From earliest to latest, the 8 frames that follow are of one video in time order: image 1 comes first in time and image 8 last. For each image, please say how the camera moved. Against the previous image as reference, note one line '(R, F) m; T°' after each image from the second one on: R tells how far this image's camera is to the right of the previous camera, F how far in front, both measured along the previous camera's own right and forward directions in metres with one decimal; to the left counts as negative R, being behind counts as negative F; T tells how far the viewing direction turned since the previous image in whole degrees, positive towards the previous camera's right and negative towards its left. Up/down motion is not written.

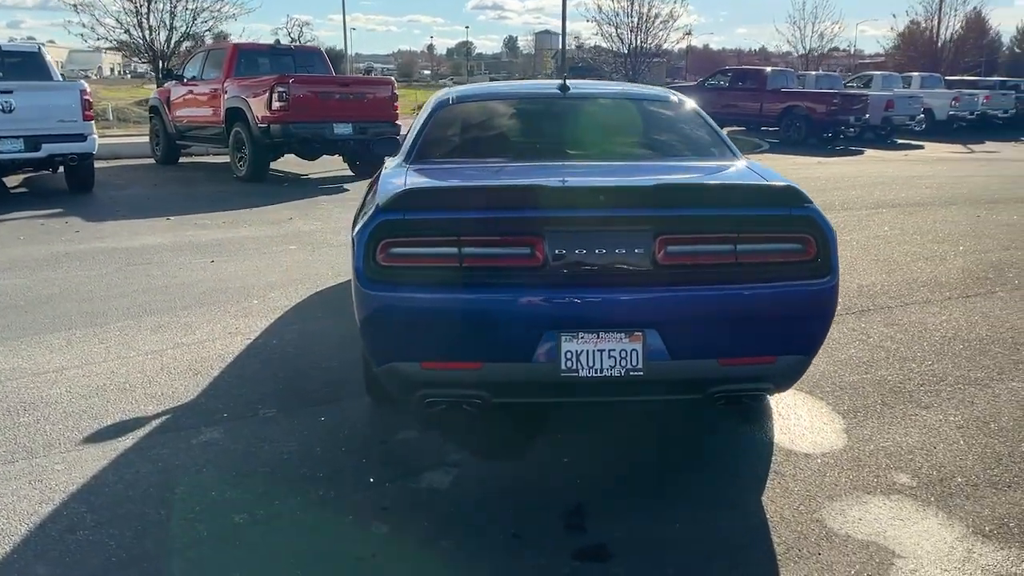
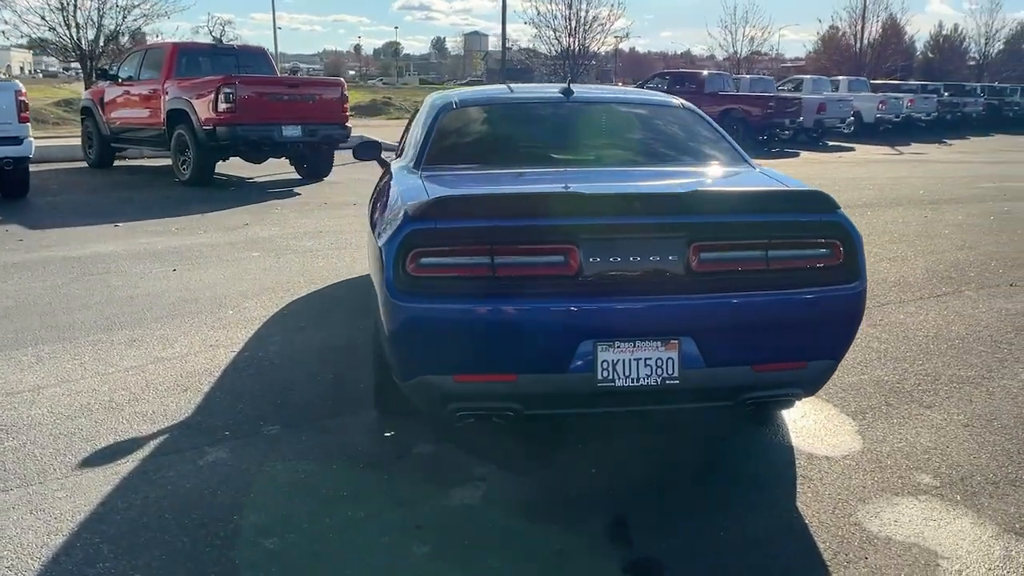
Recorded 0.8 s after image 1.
(-0.4, +0.1) m; +5°
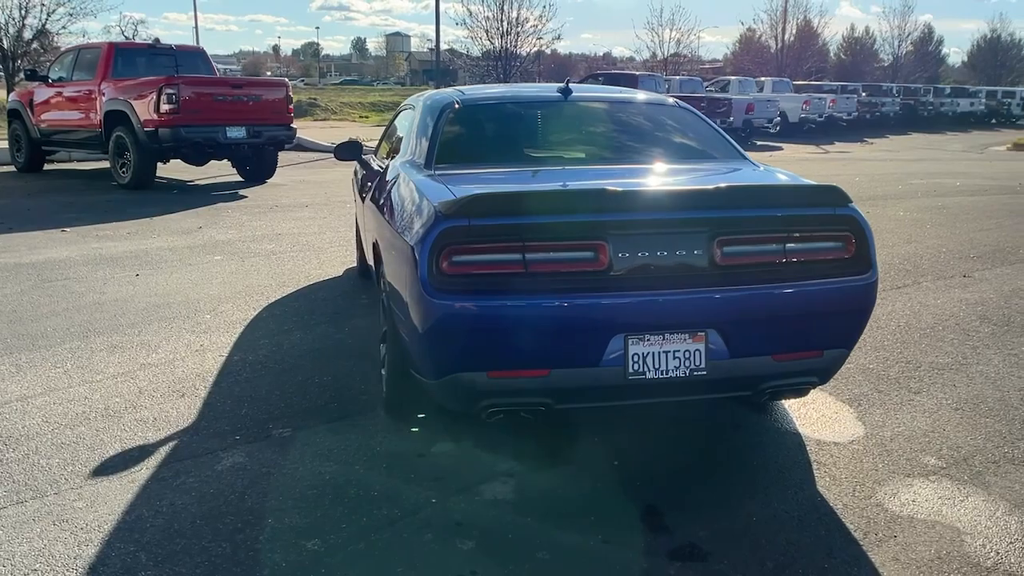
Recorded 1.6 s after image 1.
(-0.4, 0.0) m; +5°
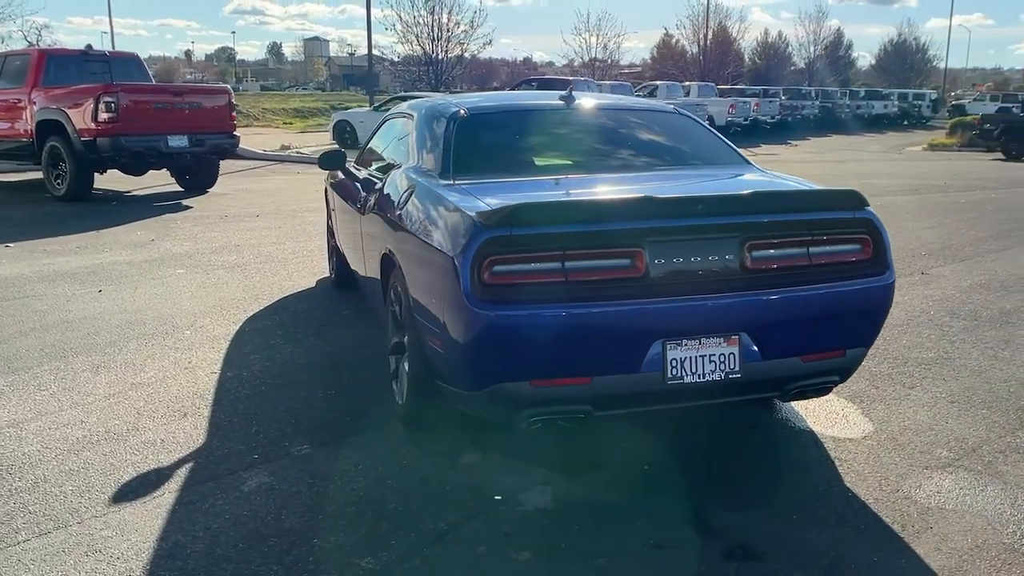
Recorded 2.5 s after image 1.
(-0.5, 0.0) m; +5°
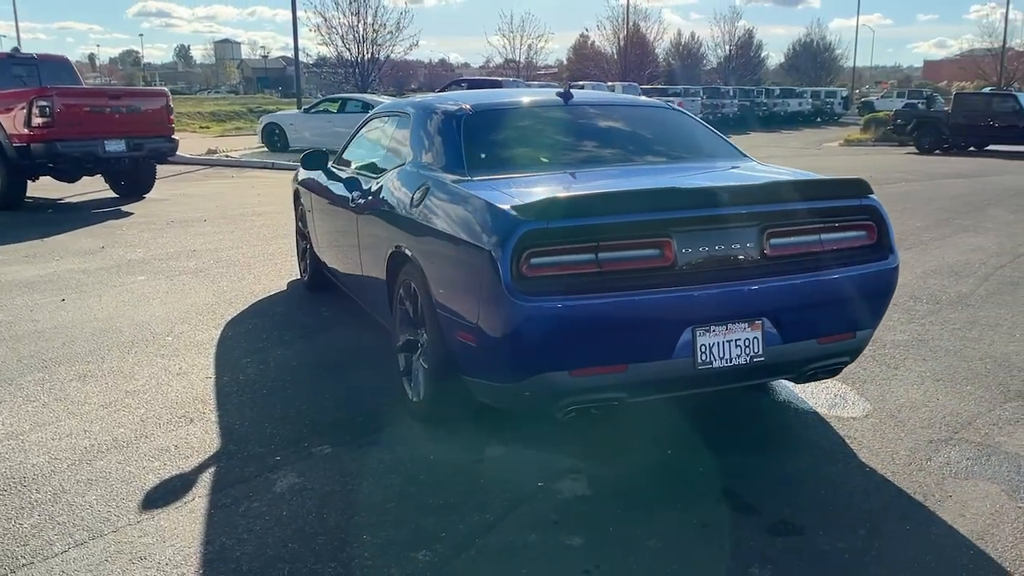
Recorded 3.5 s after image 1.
(-0.5, 0.0) m; +5°
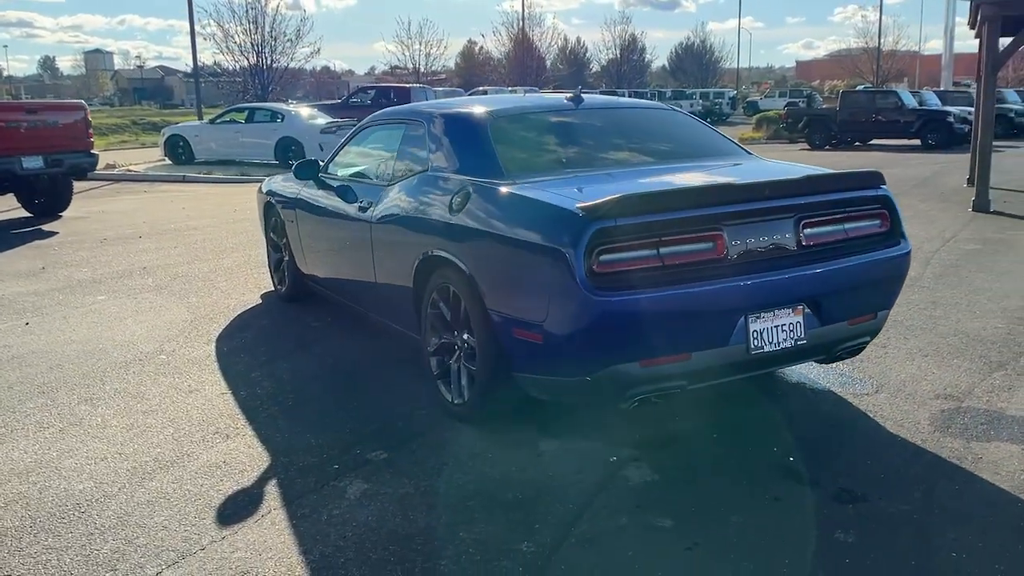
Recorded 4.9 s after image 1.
(-0.7, -0.1) m; +7°
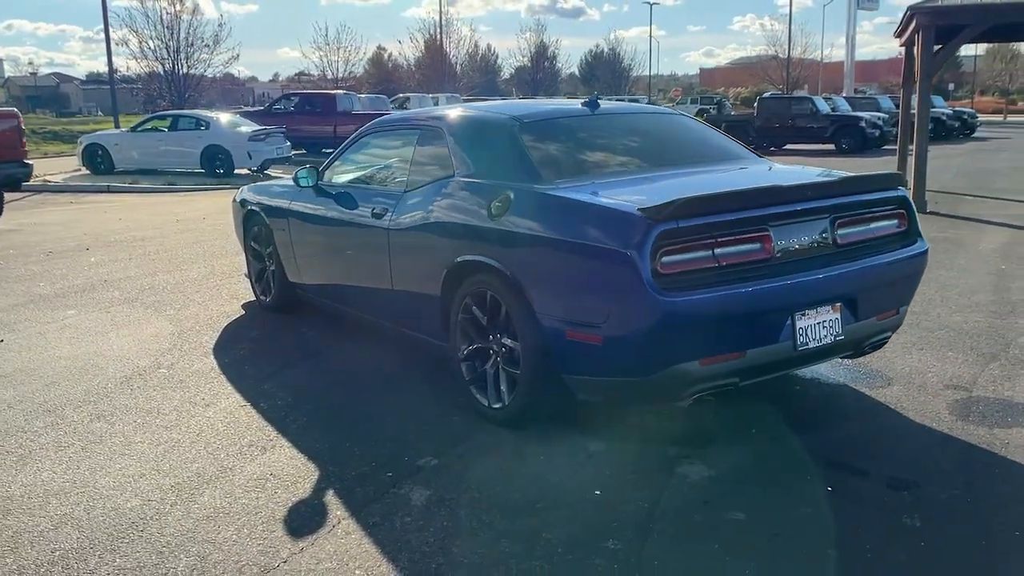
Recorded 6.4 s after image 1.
(-0.6, 0.0) m; +6°
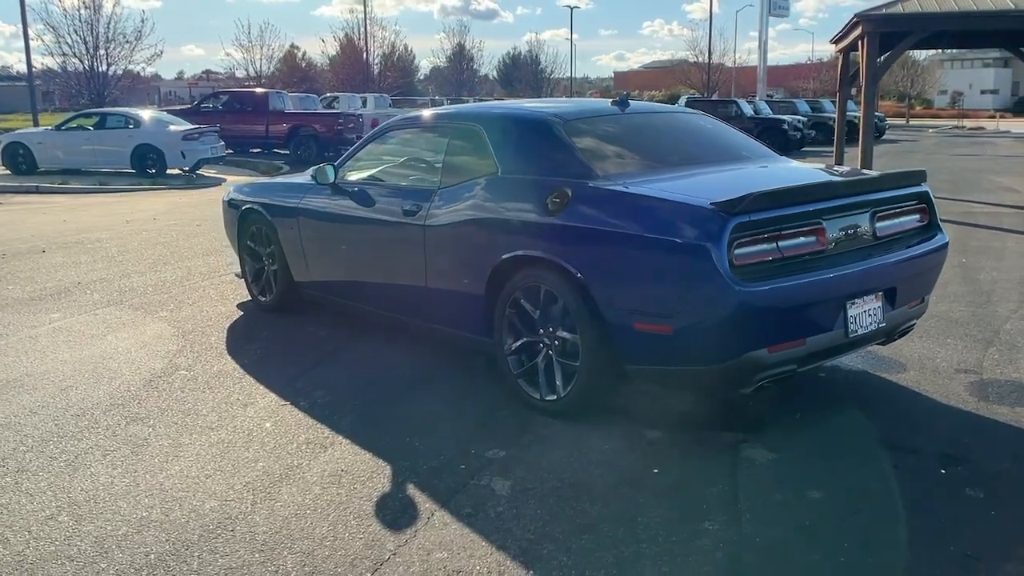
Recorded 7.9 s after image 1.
(-0.7, 0.0) m; +6°
